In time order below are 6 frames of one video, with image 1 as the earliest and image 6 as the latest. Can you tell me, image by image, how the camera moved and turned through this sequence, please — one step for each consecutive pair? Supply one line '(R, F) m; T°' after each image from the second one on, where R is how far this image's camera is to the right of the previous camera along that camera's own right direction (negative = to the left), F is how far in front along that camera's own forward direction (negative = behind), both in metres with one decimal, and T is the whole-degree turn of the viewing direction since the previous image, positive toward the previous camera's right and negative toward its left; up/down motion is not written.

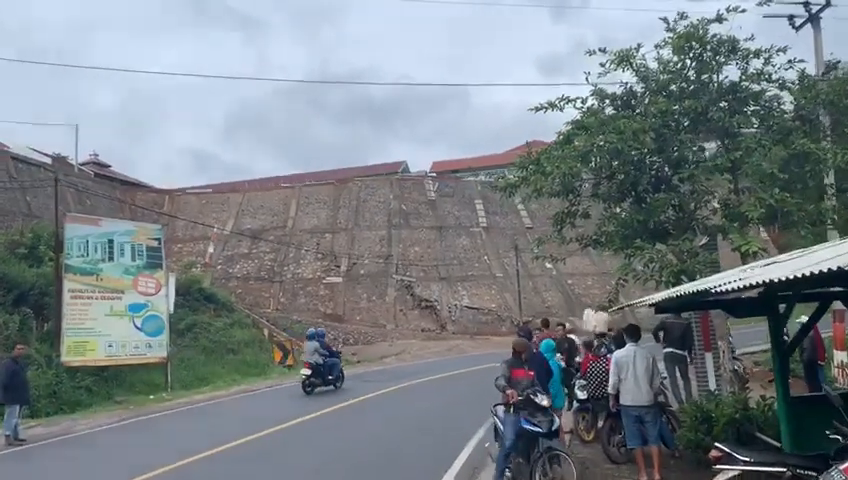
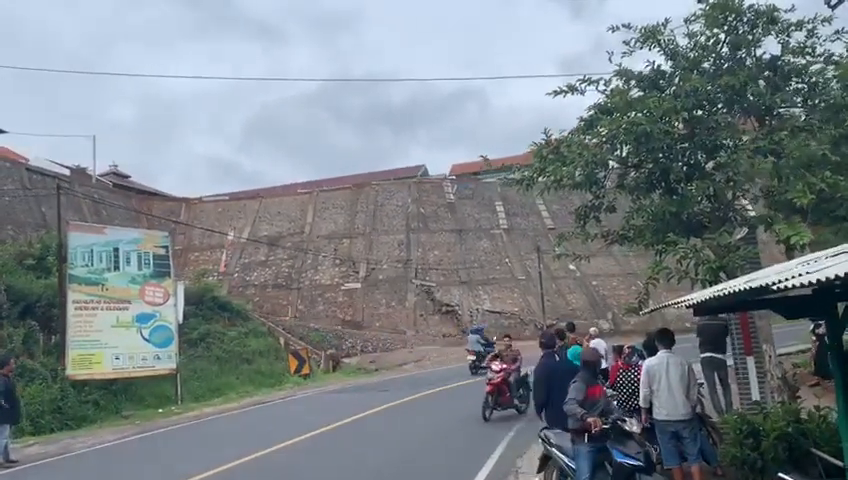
(+0.2, +1.0) m; -2°
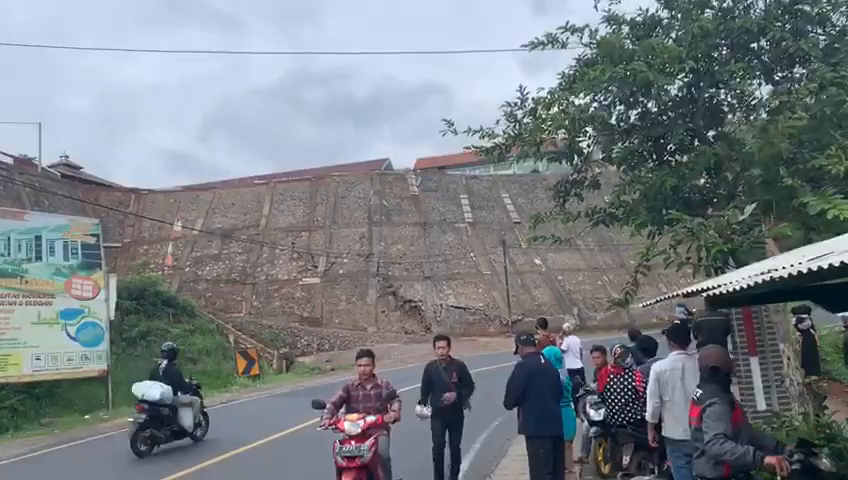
(+0.2, +1.8) m; +3°
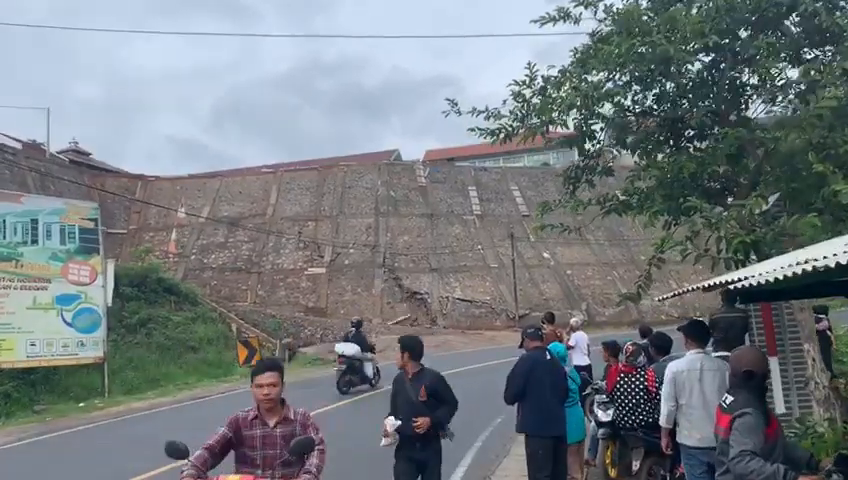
(+0.1, +0.5) m; -1°
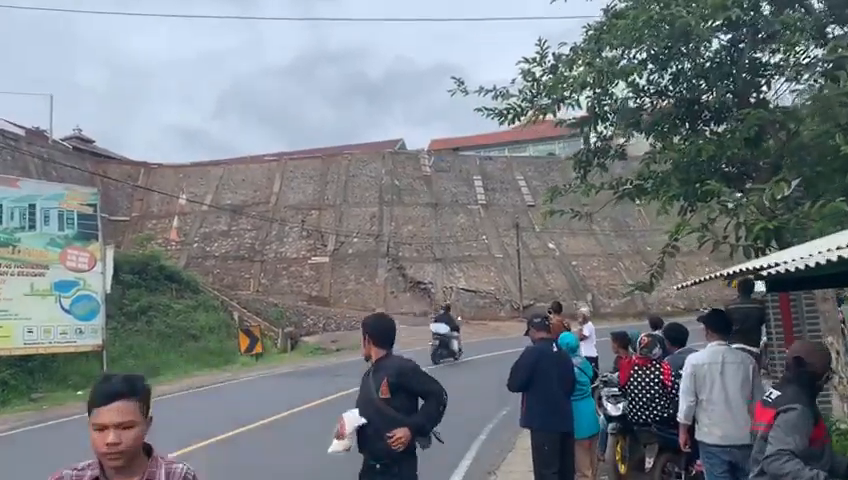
(0.0, +0.4) m; 0°
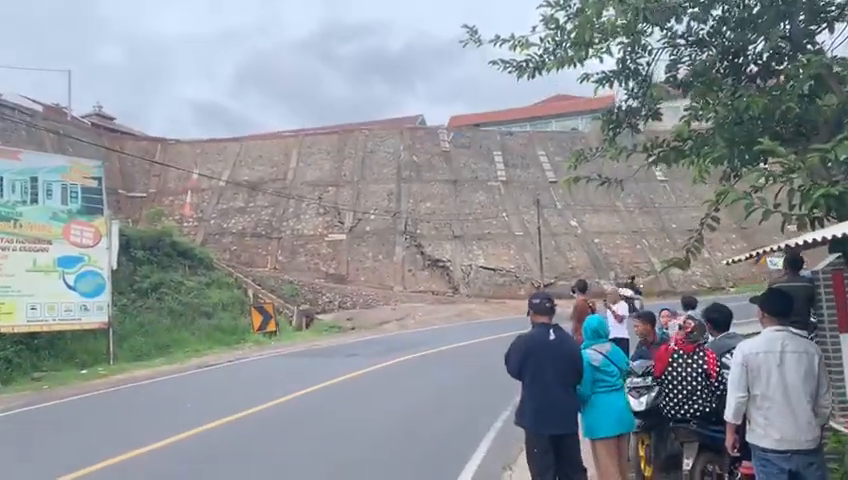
(+0.1, +0.9) m; -2°
